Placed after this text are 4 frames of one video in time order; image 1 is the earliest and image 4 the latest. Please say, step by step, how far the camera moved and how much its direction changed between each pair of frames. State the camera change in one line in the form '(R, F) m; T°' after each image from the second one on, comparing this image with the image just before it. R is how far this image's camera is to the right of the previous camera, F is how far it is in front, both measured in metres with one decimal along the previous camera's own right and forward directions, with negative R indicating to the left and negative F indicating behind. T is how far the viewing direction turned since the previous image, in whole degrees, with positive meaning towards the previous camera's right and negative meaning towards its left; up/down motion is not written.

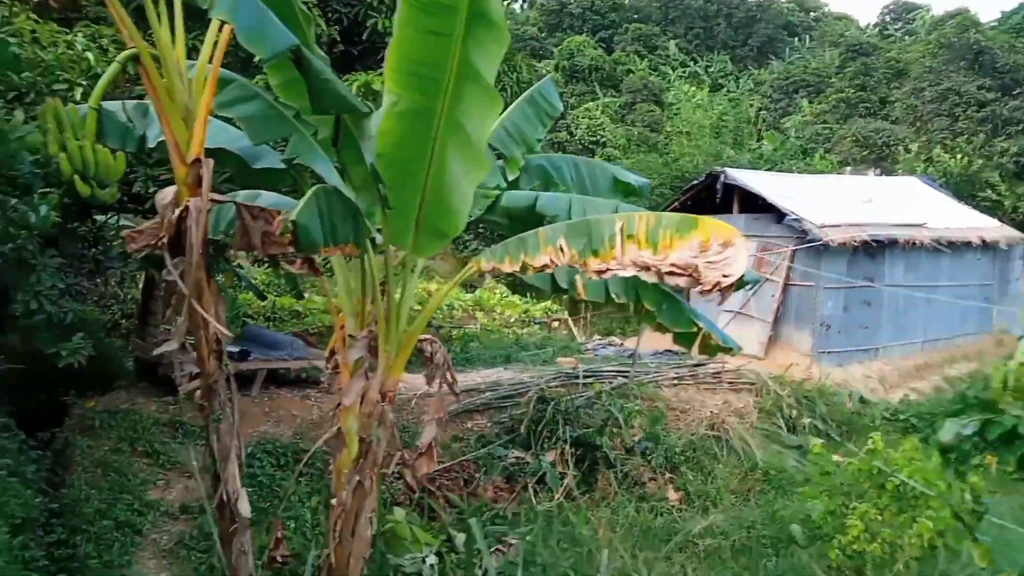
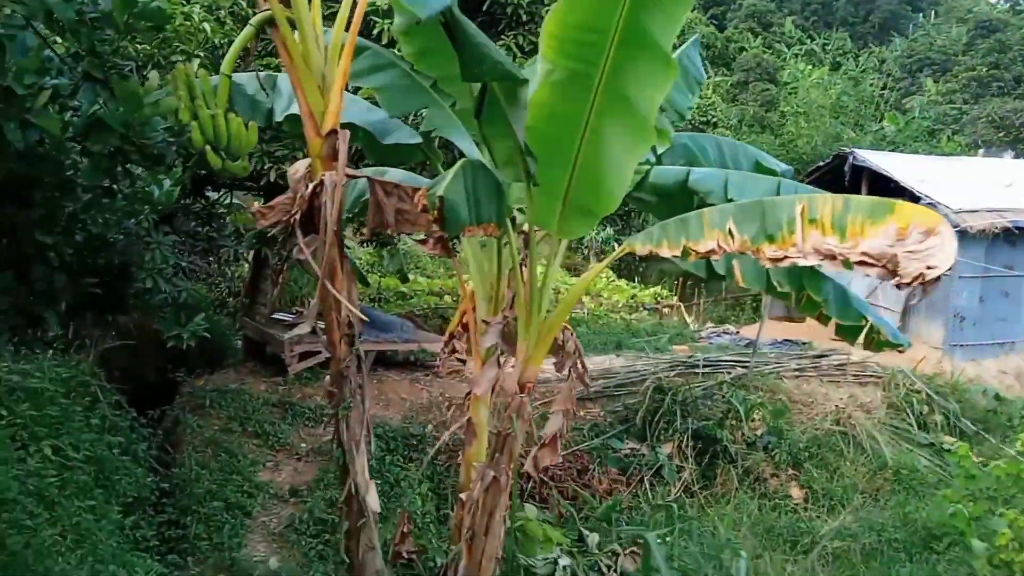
(-0.2, +0.2) m; -5°
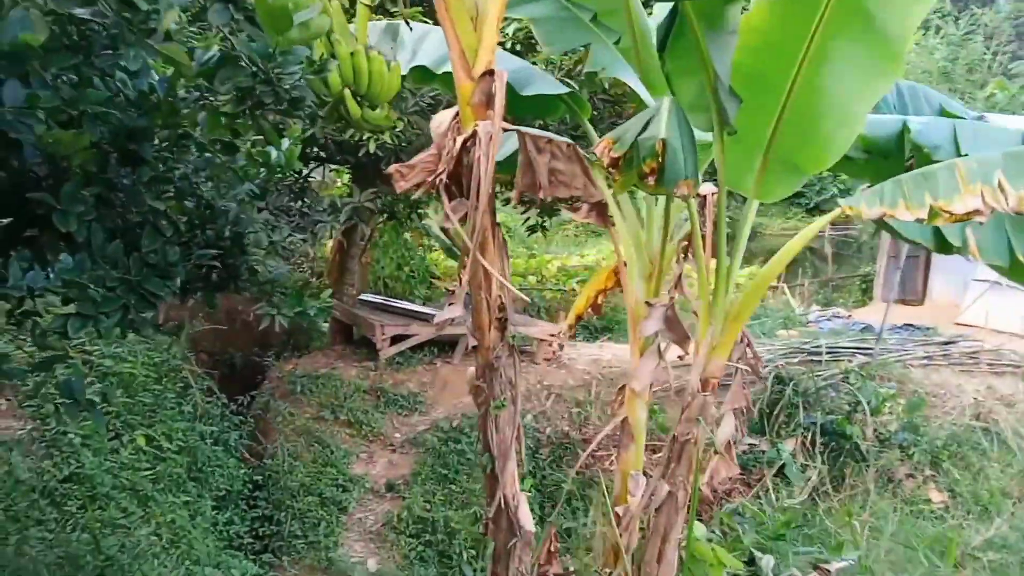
(-0.3, +0.5) m; -3°
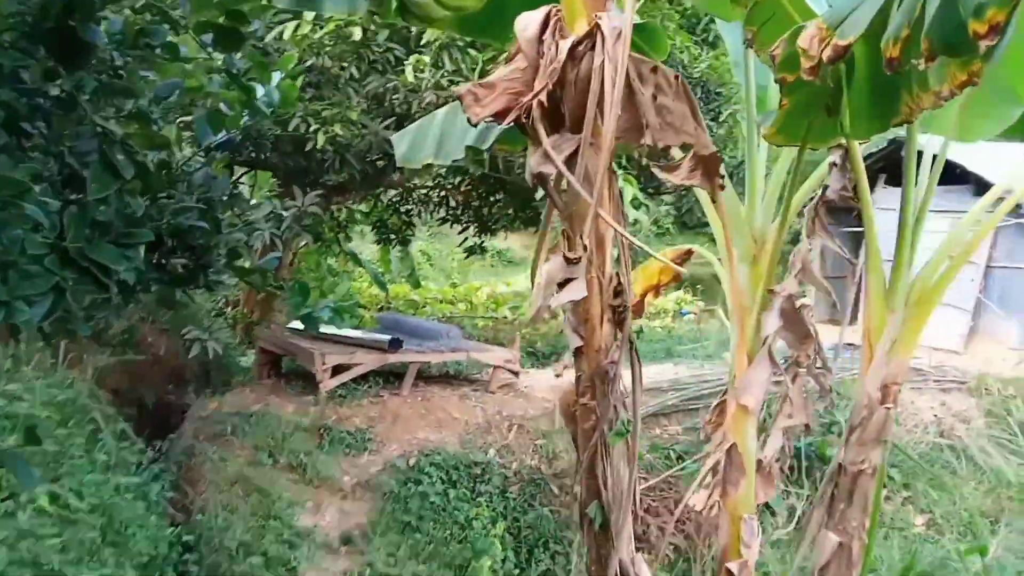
(-0.3, +0.7) m; +6°
